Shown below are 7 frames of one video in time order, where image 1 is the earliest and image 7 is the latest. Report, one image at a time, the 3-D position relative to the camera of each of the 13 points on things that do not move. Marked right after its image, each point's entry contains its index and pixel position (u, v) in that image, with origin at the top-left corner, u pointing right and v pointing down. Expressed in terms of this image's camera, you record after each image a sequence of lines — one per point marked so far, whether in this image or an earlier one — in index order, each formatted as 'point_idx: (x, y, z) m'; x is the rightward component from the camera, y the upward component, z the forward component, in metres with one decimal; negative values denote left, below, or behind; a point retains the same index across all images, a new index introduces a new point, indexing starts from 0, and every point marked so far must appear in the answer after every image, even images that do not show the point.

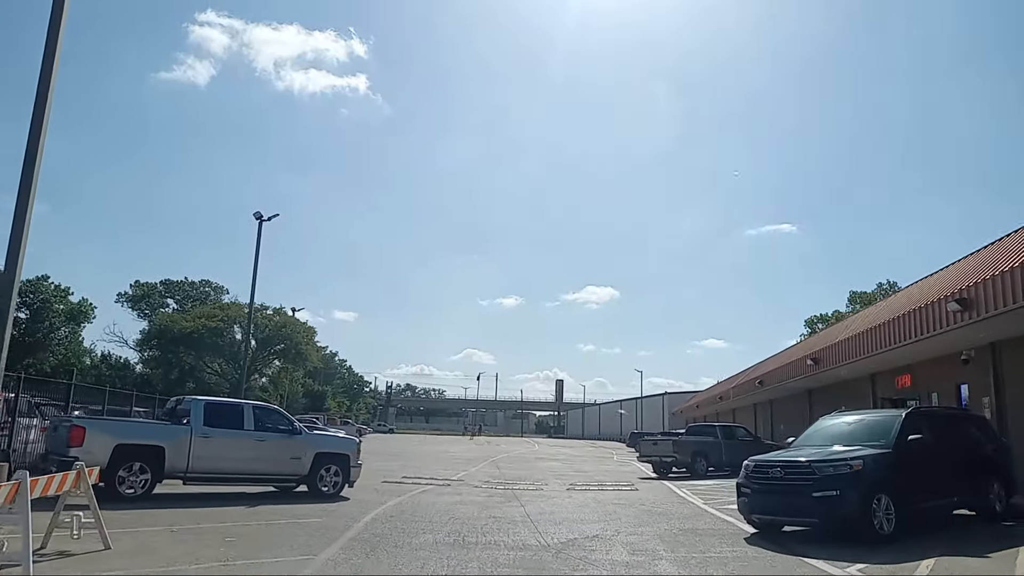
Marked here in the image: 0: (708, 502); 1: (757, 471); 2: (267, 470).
0: (+3.9, -4.3, +17.1) m
1: (+3.4, -2.6, +11.8) m
2: (-4.5, -3.4, +15.7) m
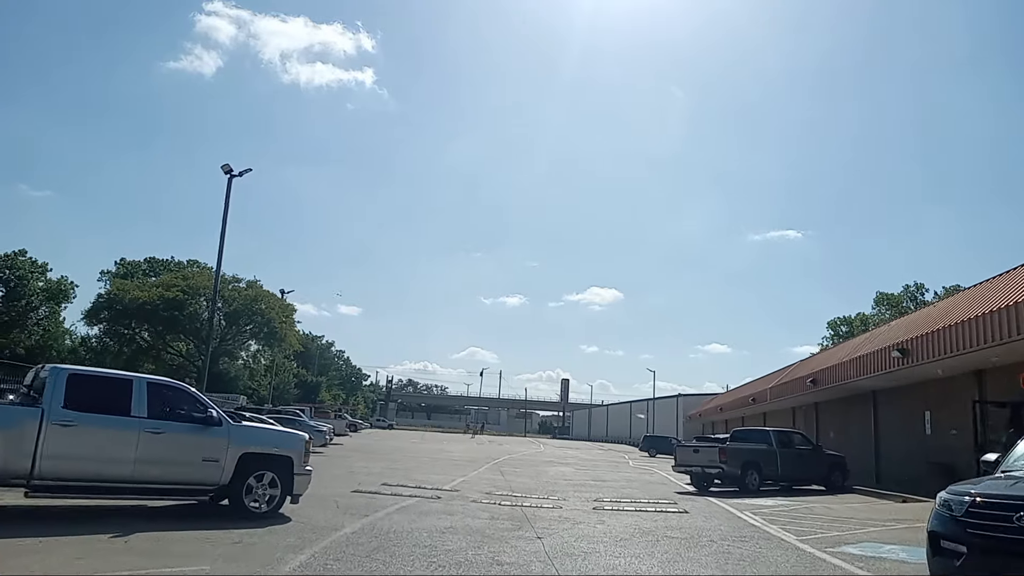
0: (+4.1, -3.6, +12.0) m
1: (+3.6, -1.8, +6.7) m
2: (-4.3, -2.4, +10.6) m
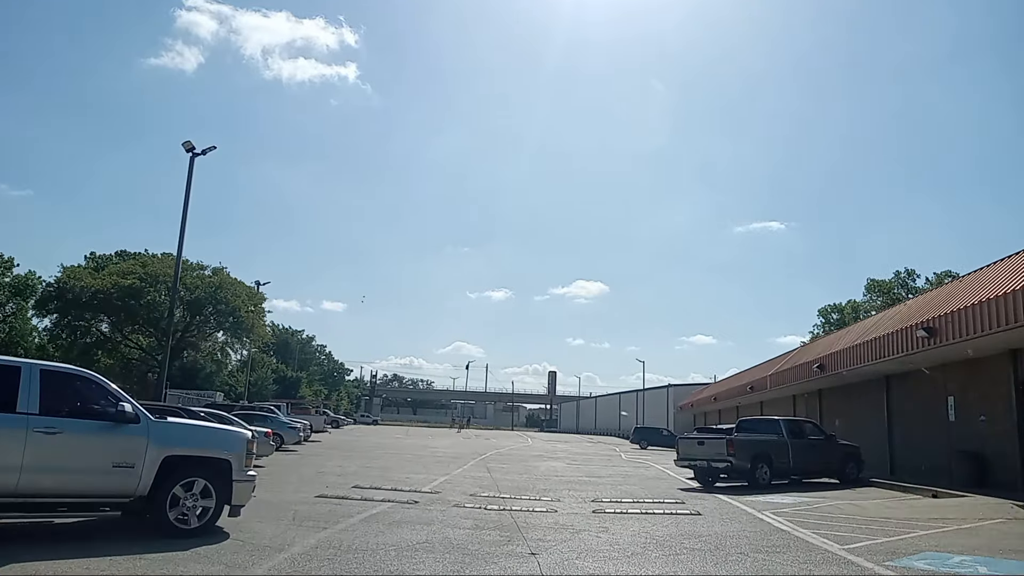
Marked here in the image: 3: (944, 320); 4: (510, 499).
0: (+4.0, -3.1, +10.0) m
1: (+3.5, -1.3, +4.7) m
2: (-4.5, -2.0, +8.5) m
3: (+9.7, -0.7, +19.2) m
4: (0.0, -4.0, +16.1) m
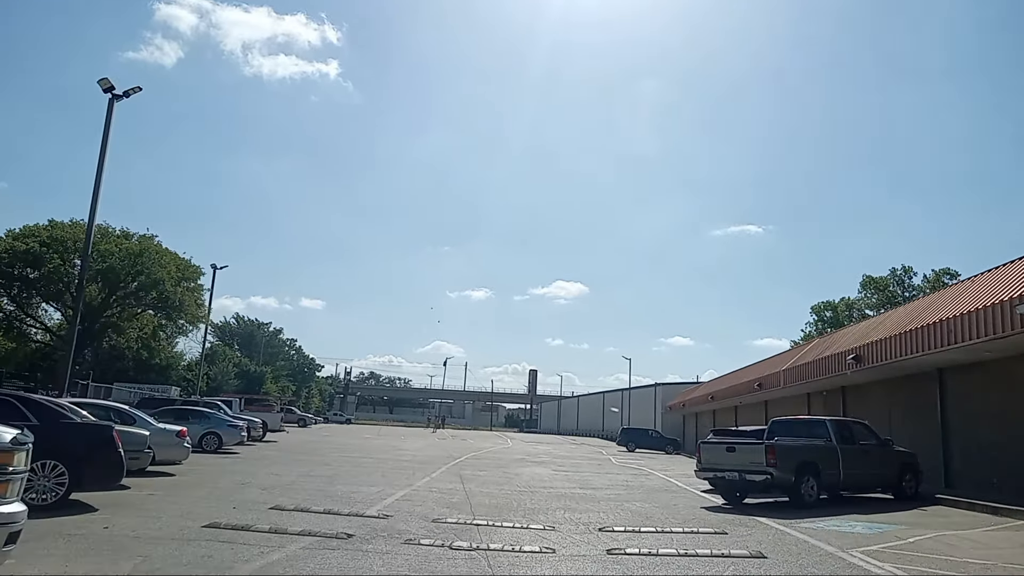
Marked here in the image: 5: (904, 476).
0: (+3.8, -2.4, +5.6) m
1: (+3.5, -0.7, +0.3) m
2: (-4.6, -1.3, +3.9) m
3: (+9.4, -0.1, +15.0) m
4: (-0.3, -3.3, +11.7) m
5: (+8.3, -4.0, +18.1) m
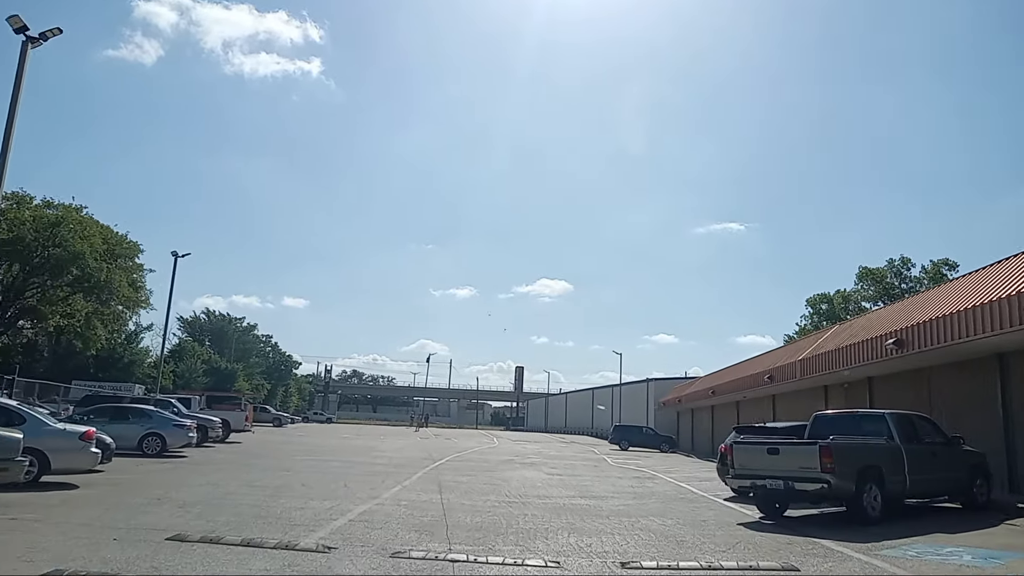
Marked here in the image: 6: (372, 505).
0: (+3.8, -1.8, +2.4) m
1: (+3.6, -0.1, -3.0) m
2: (-4.5, -0.7, +0.5) m
3: (+9.2, +0.5, +11.9) m
4: (-0.4, -2.7, +8.3) m
5: (+8.1, -3.4, +14.9) m
6: (-2.3, -3.5, +13.7) m
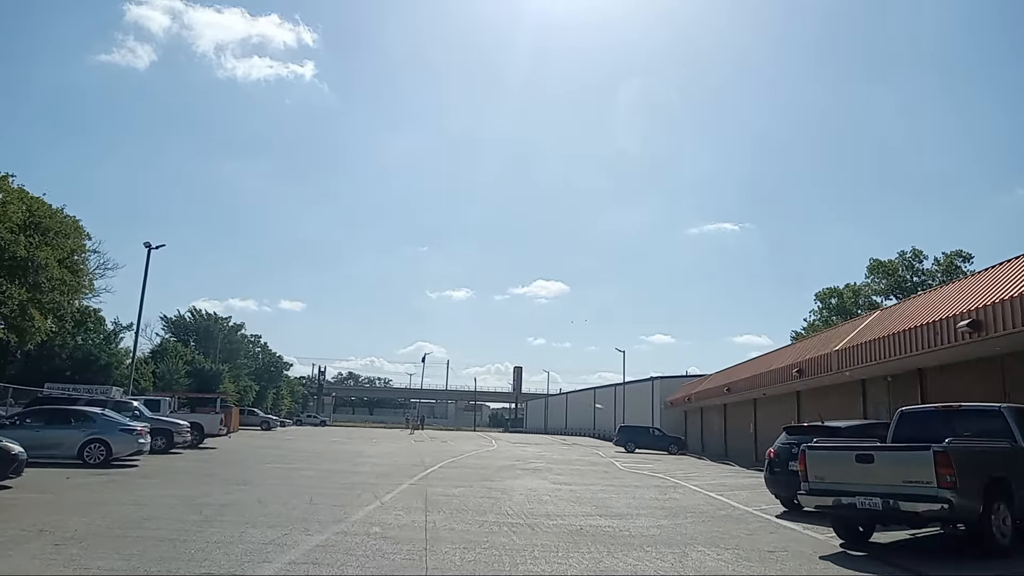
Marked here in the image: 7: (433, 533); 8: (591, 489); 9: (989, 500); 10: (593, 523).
0: (+3.9, -1.3, -0.9) m
1: (+3.7, +0.5, -6.2) m
2: (-4.4, -0.2, -2.8) m
3: (+9.3, +1.1, +8.6) m
4: (-0.4, -2.2, +5.1) m
5: (+8.2, -2.8, +11.7) m
6: (-2.2, -3.0, +10.4) m
7: (-1.0, -3.2, +11.1) m
8: (+1.8, -4.6, +19.2) m
9: (+5.3, -2.3, +9.5) m
10: (+1.2, -3.5, +12.9) m
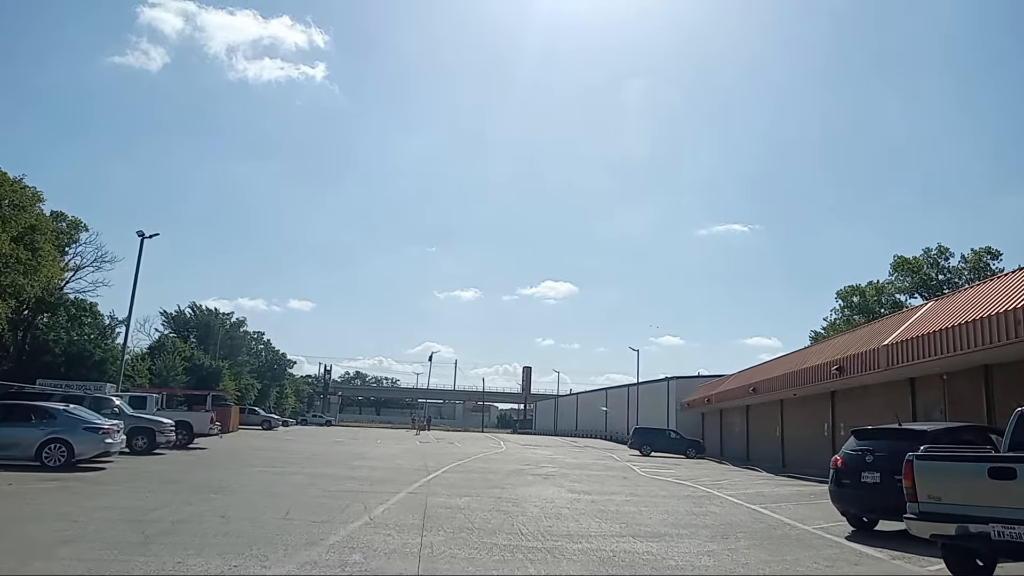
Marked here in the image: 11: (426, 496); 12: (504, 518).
0: (+4.0, -0.9, -3.3) m
1: (+3.7, +0.8, -8.6) m
2: (-4.4, +0.2, -5.1) m
3: (+9.4, +1.4, +6.1) m
4: (-0.3, -1.8, +2.7) m
5: (+8.4, -2.5, +9.2) m
6: (-2.0, -2.6, +8.0) m
7: (-0.8, -2.8, +8.7) m
8: (+2.0, -4.2, +16.7) m
9: (+5.5, -2.0, +7.0) m
10: (+1.4, -3.2, +10.5) m
11: (-1.5, -3.8, +15.3) m
12: (-0.1, -3.4, +12.6) m
